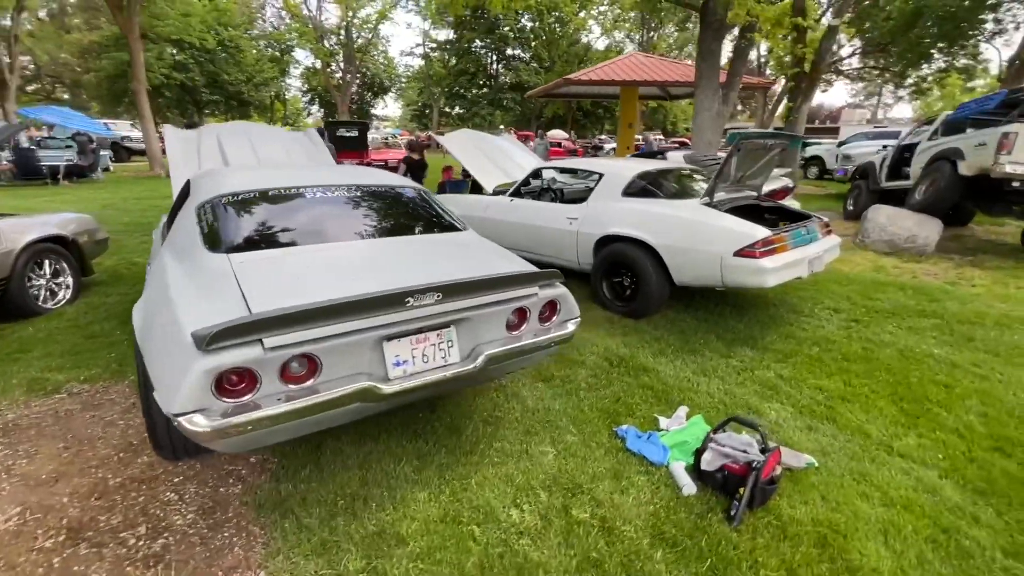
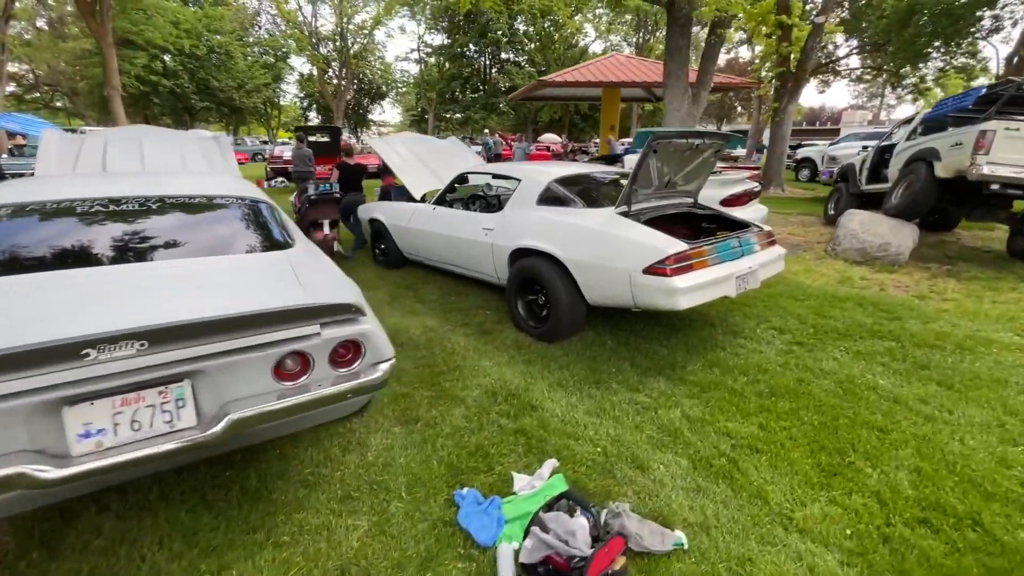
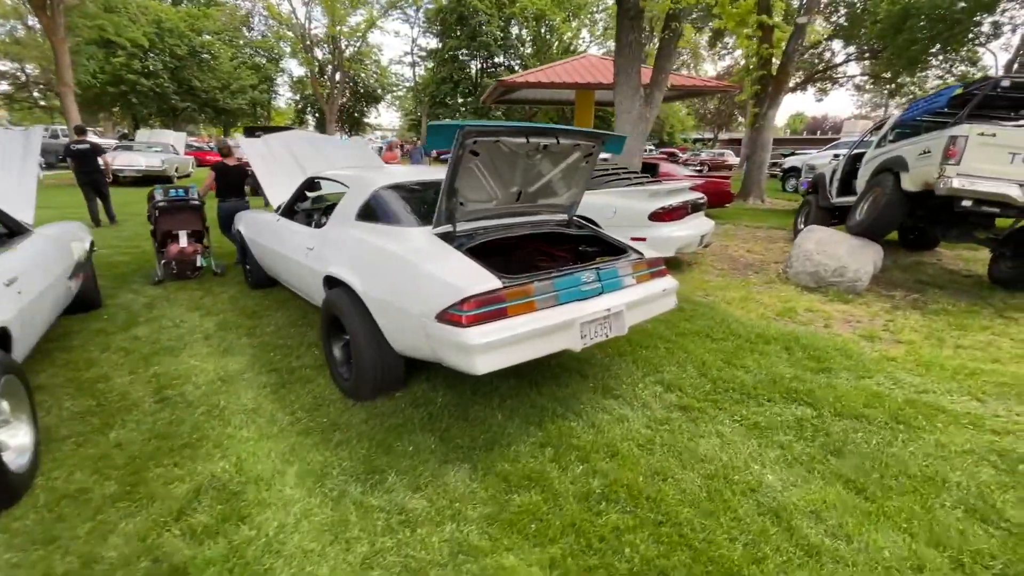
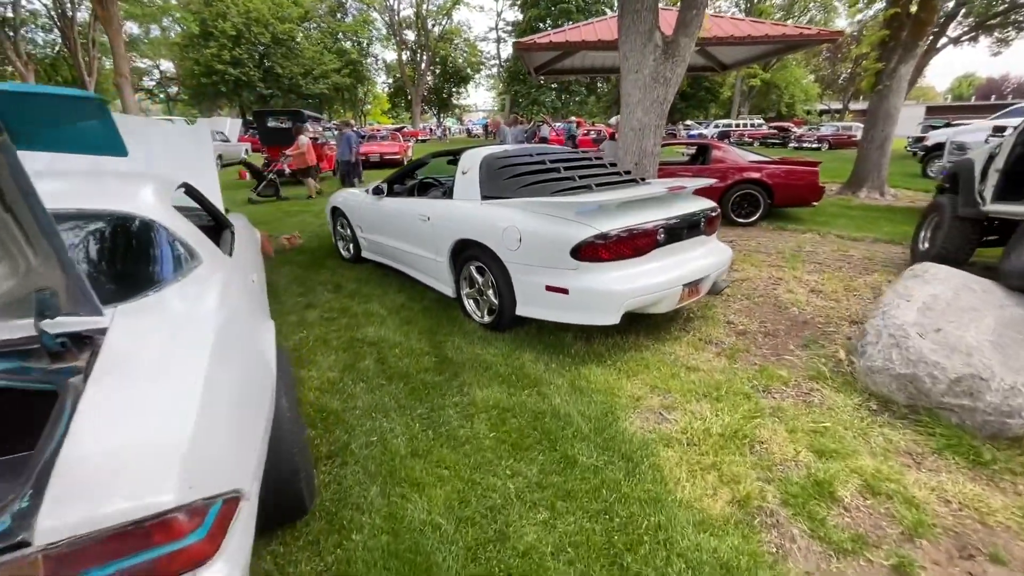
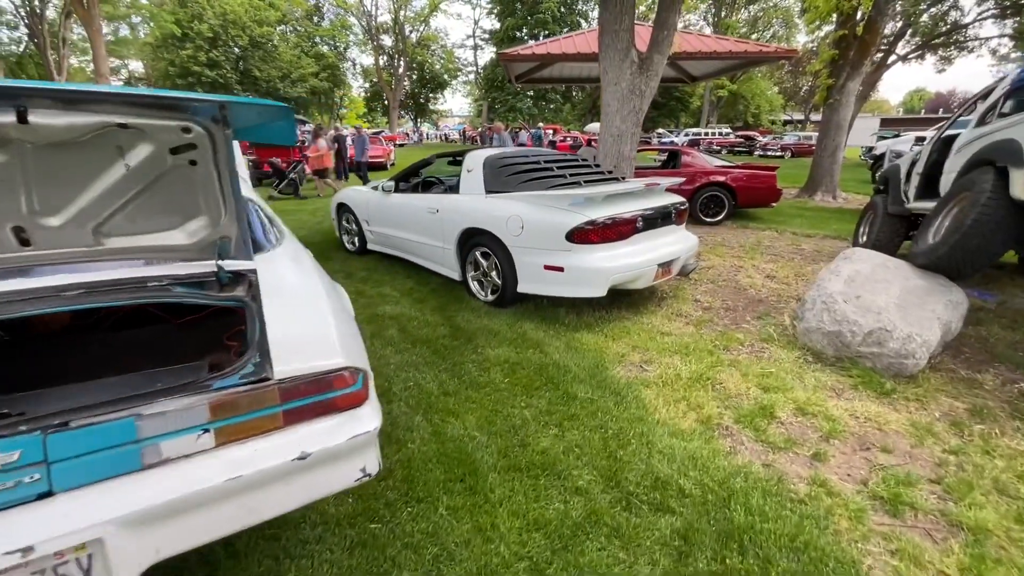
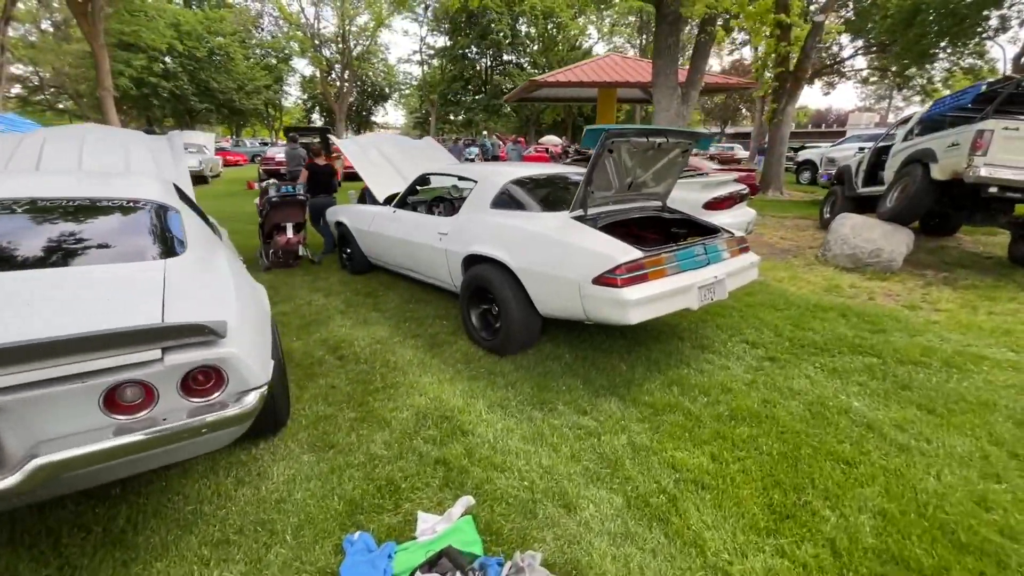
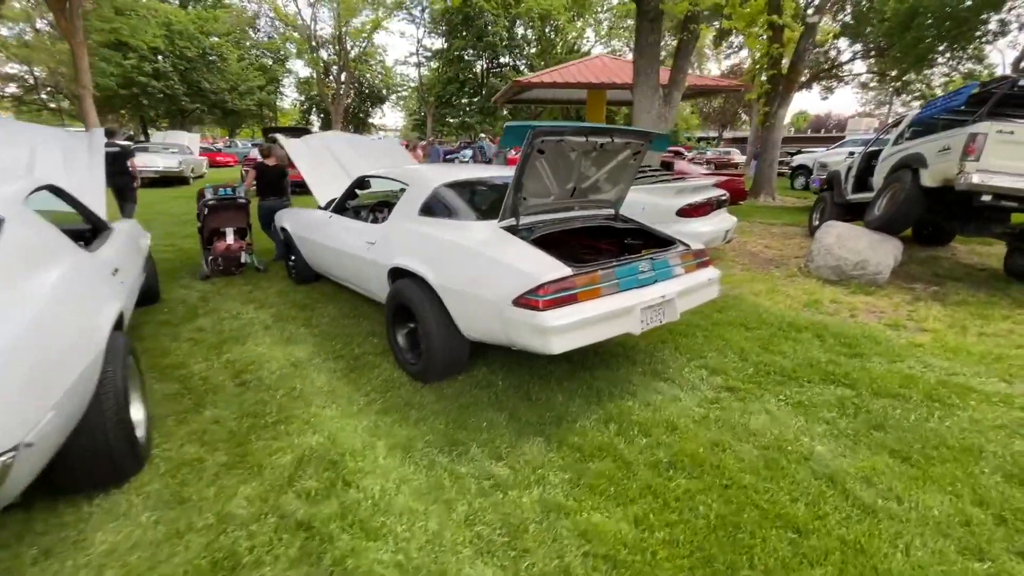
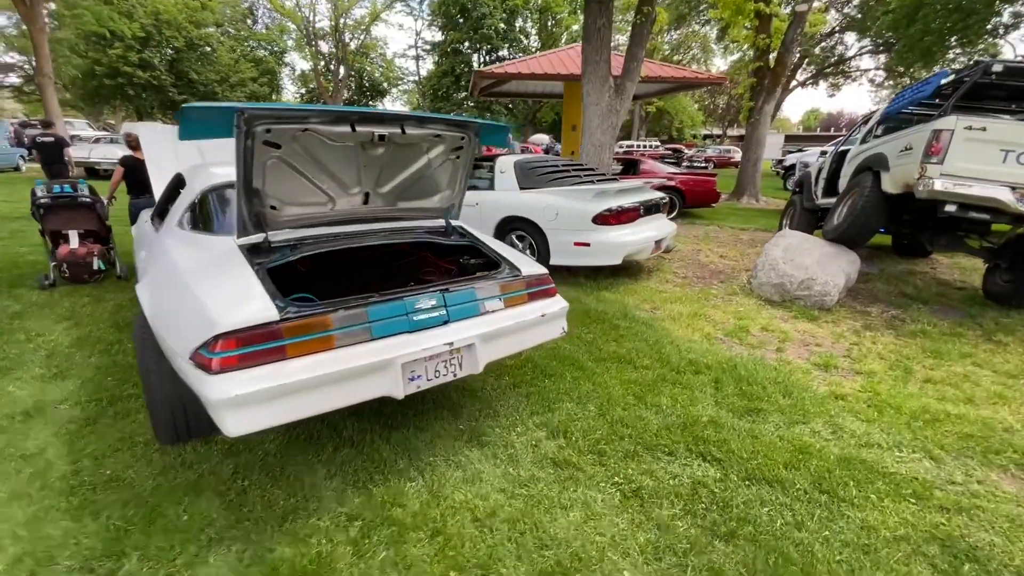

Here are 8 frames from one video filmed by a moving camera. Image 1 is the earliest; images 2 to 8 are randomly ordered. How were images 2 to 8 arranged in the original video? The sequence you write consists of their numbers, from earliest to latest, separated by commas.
2, 6, 7, 3, 8, 5, 4
